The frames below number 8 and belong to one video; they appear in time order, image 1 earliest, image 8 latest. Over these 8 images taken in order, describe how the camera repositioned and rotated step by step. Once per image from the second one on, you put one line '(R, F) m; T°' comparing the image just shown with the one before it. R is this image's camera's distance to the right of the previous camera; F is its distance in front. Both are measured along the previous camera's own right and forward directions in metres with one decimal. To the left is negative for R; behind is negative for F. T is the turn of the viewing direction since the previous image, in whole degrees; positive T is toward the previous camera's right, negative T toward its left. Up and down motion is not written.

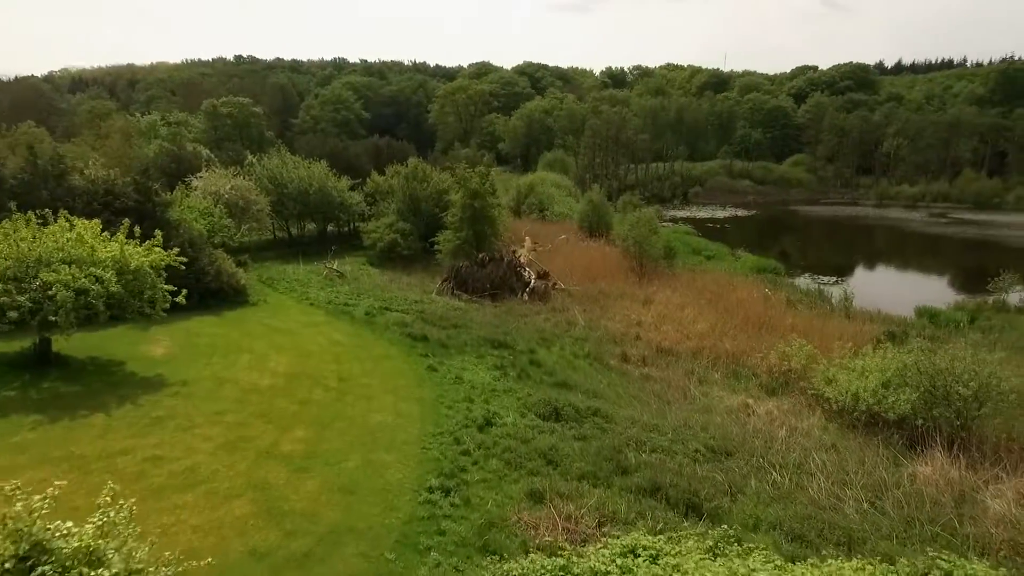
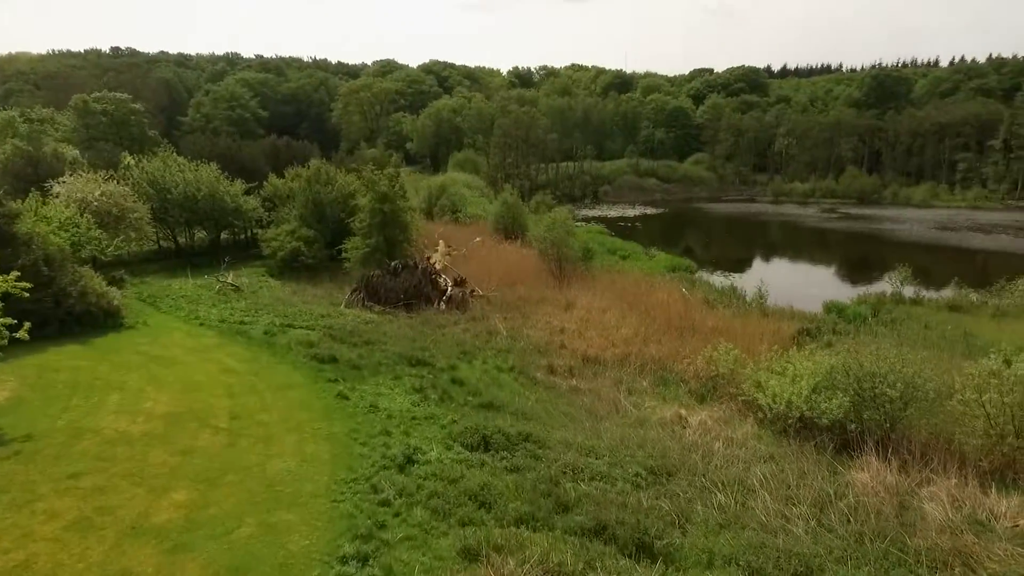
(-0.1, +0.8) m; +8°
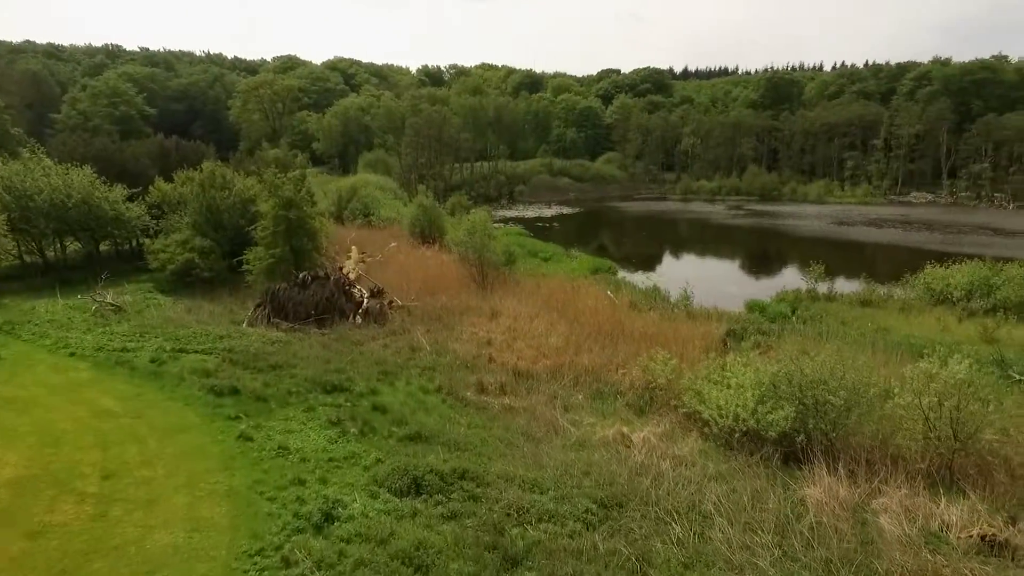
(-0.1, +0.9) m; +8°
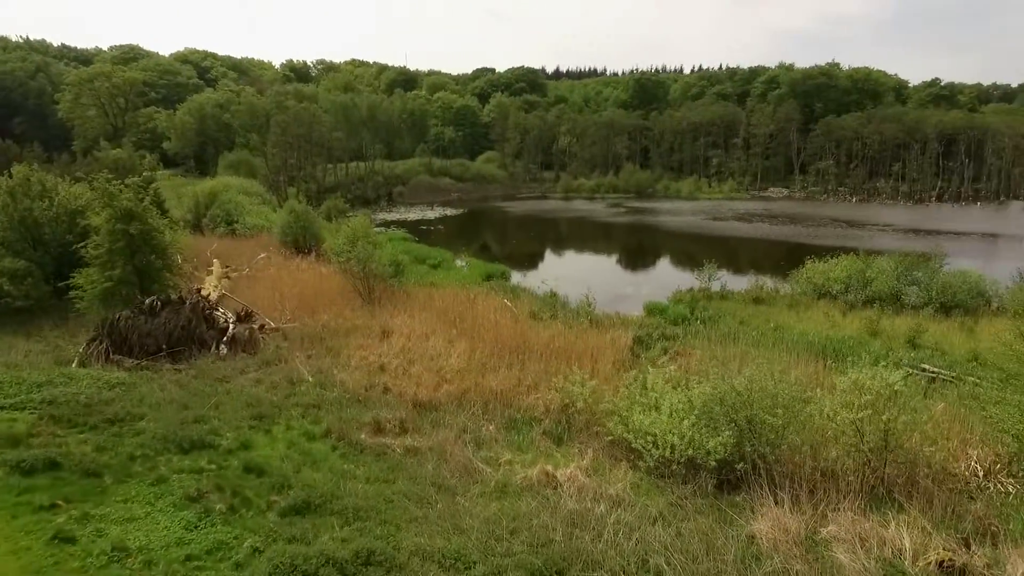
(-0.2, +1.3) m; +11°
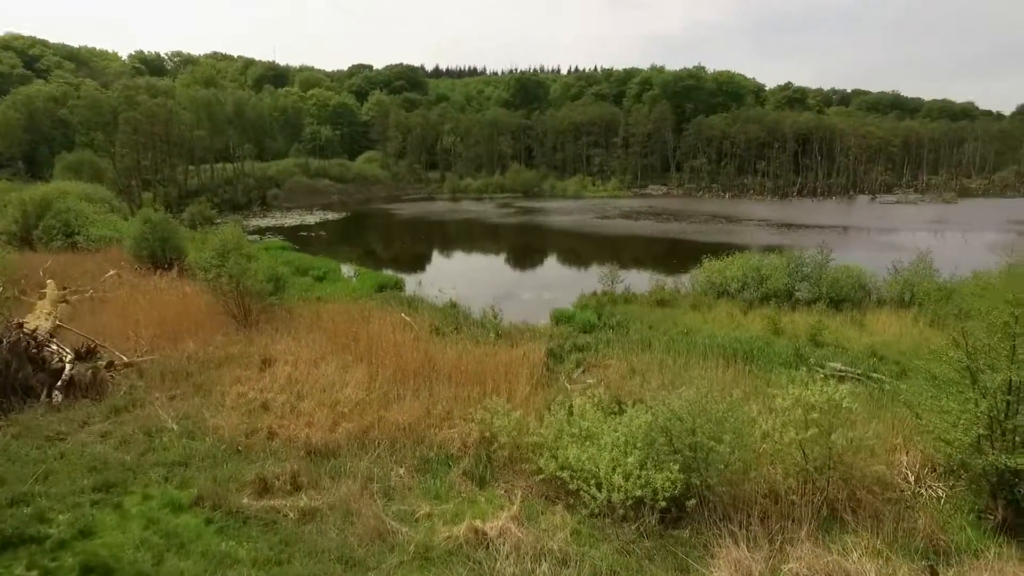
(-0.3, +1.2) m; +10°
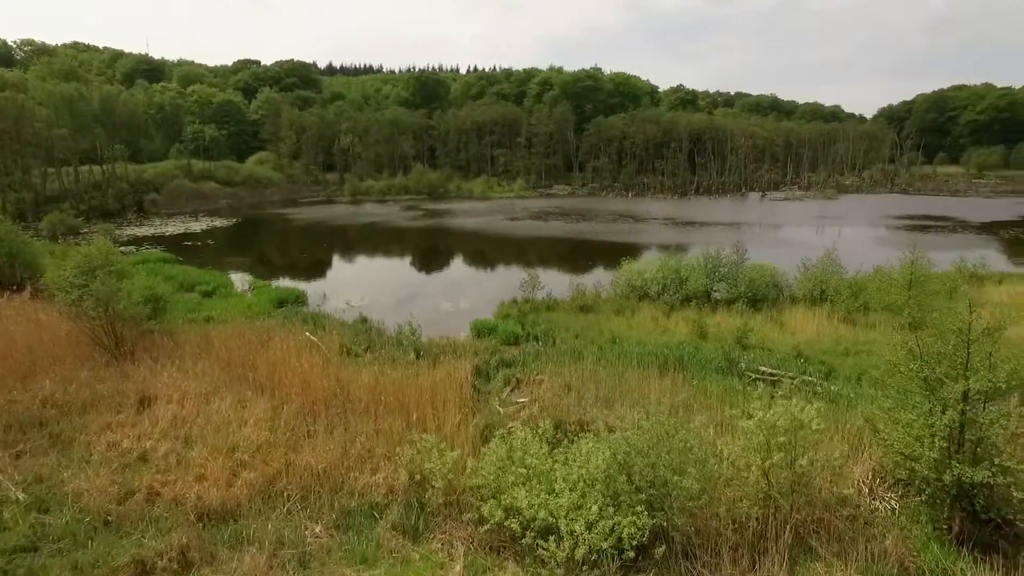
(-0.3, +1.0) m; +9°
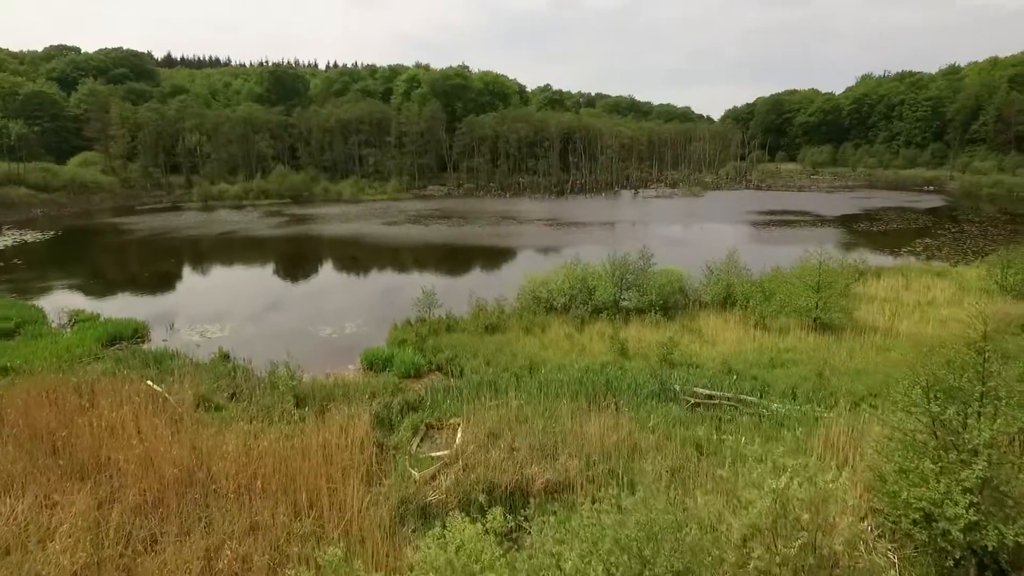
(-0.5, +2.0) m; +12°
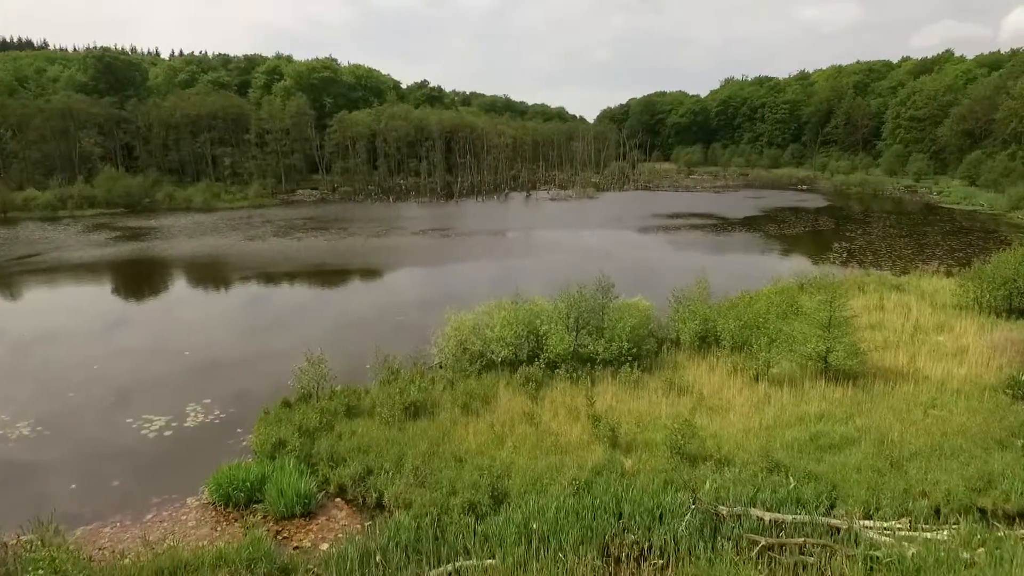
(-0.8, +4.3) m; +11°
